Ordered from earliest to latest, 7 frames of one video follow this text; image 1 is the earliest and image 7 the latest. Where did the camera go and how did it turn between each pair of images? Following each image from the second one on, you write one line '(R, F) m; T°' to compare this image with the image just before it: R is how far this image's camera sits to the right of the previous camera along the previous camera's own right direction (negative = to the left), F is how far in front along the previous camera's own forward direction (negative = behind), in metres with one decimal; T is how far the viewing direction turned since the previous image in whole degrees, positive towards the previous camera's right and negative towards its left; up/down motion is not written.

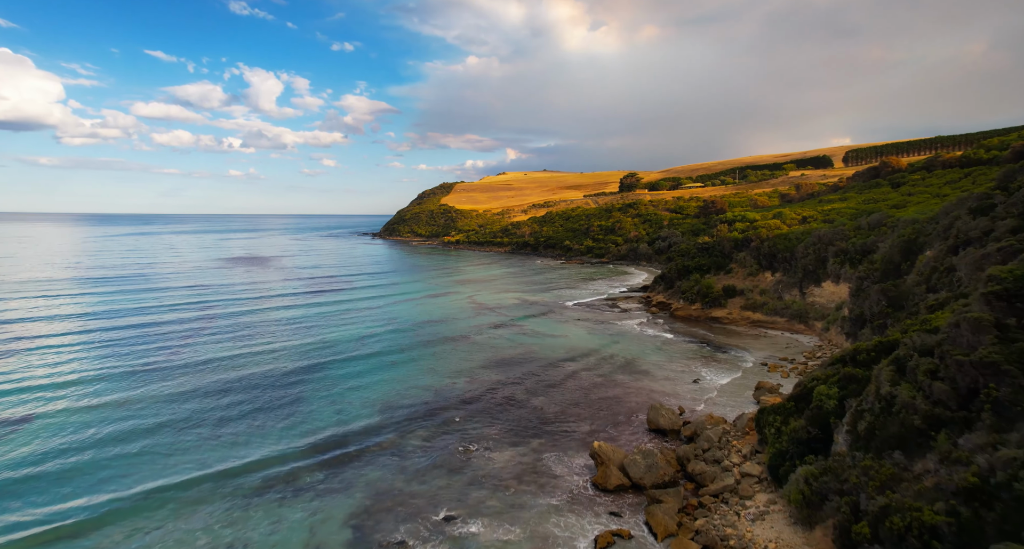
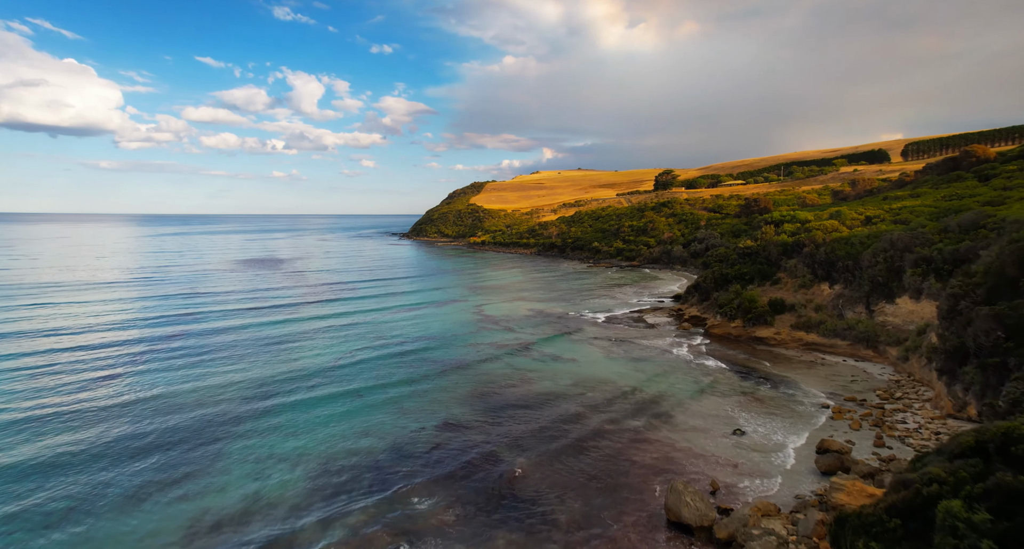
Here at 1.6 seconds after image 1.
(+1.5, +4.2) m; -4°
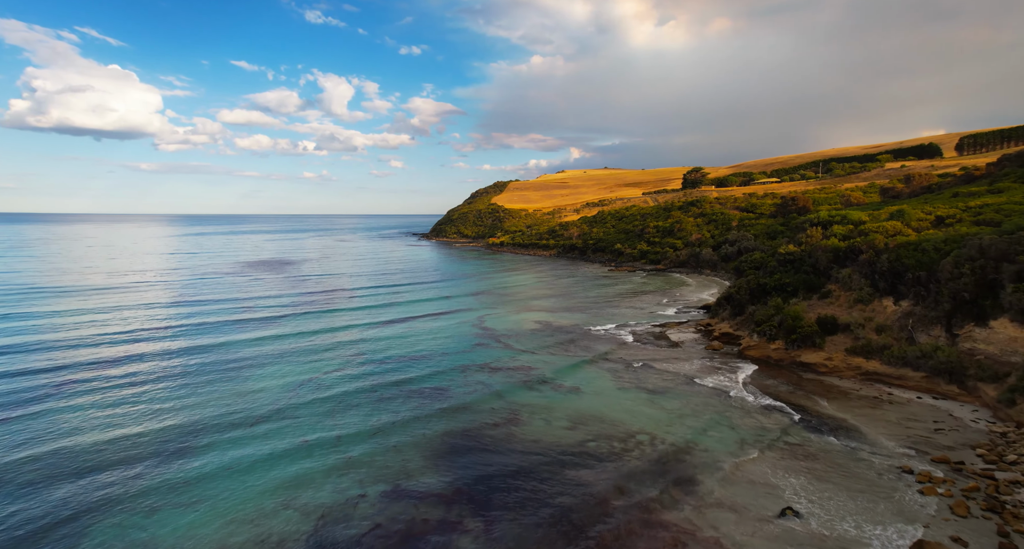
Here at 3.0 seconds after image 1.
(+1.3, +3.9) m; -3°
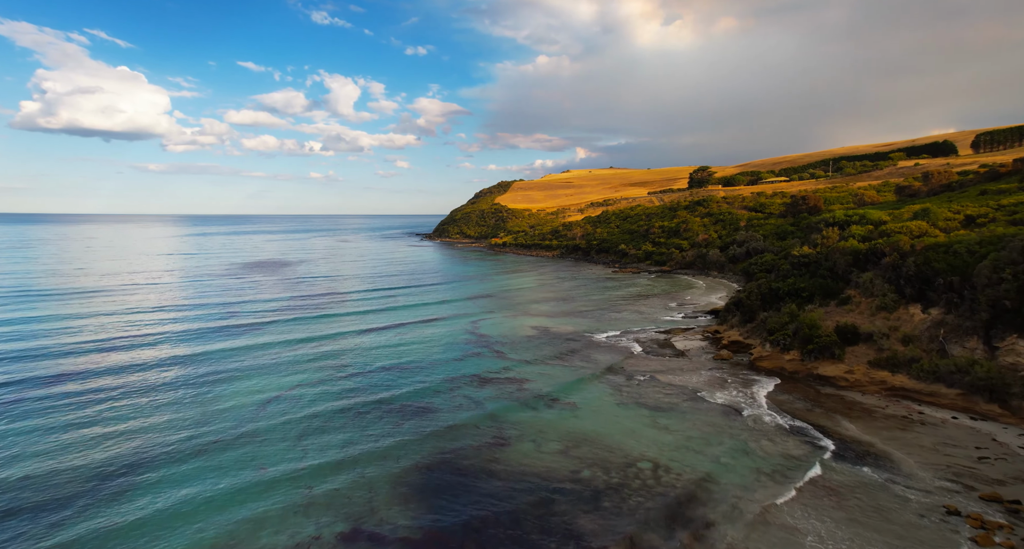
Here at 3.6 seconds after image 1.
(+0.6, +1.8) m; -1°
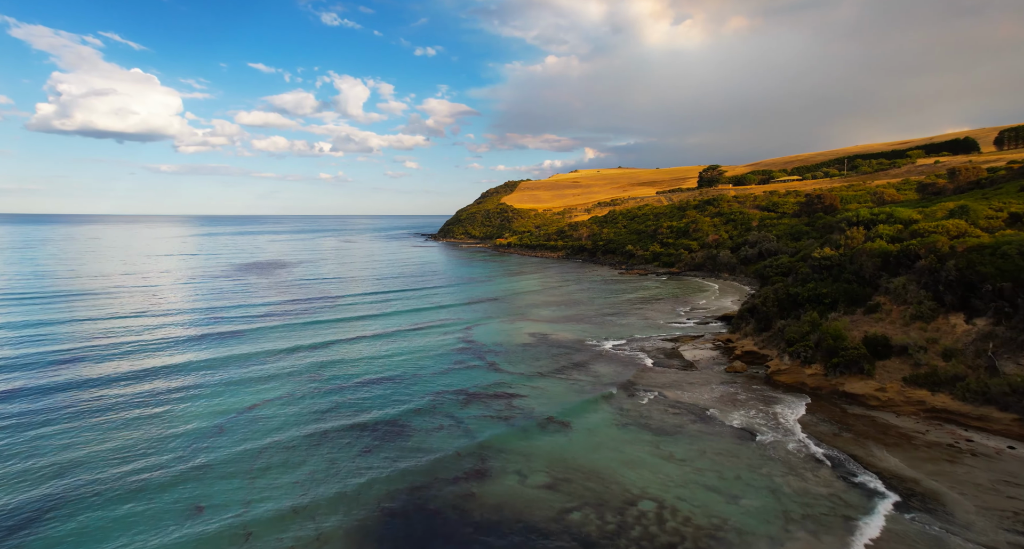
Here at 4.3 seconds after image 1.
(+0.7, +2.1) m; -1°
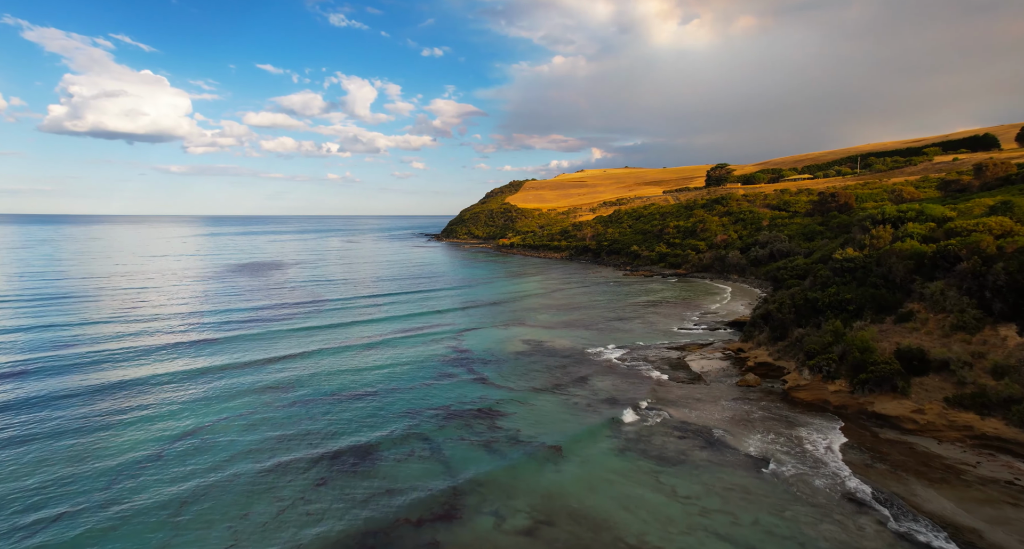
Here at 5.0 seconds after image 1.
(+0.8, +2.1) m; -1°
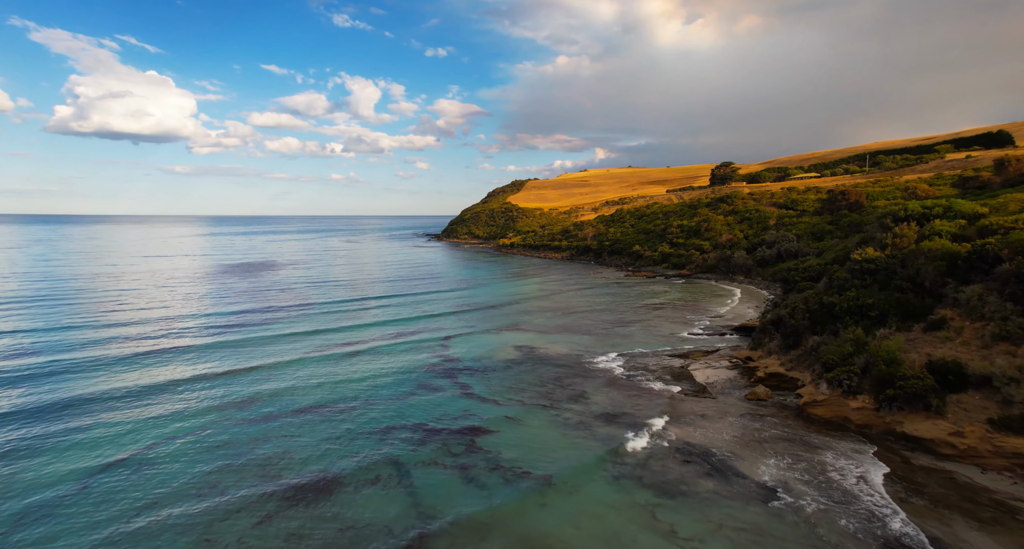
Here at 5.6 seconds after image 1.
(+0.7, +1.9) m; 0°
